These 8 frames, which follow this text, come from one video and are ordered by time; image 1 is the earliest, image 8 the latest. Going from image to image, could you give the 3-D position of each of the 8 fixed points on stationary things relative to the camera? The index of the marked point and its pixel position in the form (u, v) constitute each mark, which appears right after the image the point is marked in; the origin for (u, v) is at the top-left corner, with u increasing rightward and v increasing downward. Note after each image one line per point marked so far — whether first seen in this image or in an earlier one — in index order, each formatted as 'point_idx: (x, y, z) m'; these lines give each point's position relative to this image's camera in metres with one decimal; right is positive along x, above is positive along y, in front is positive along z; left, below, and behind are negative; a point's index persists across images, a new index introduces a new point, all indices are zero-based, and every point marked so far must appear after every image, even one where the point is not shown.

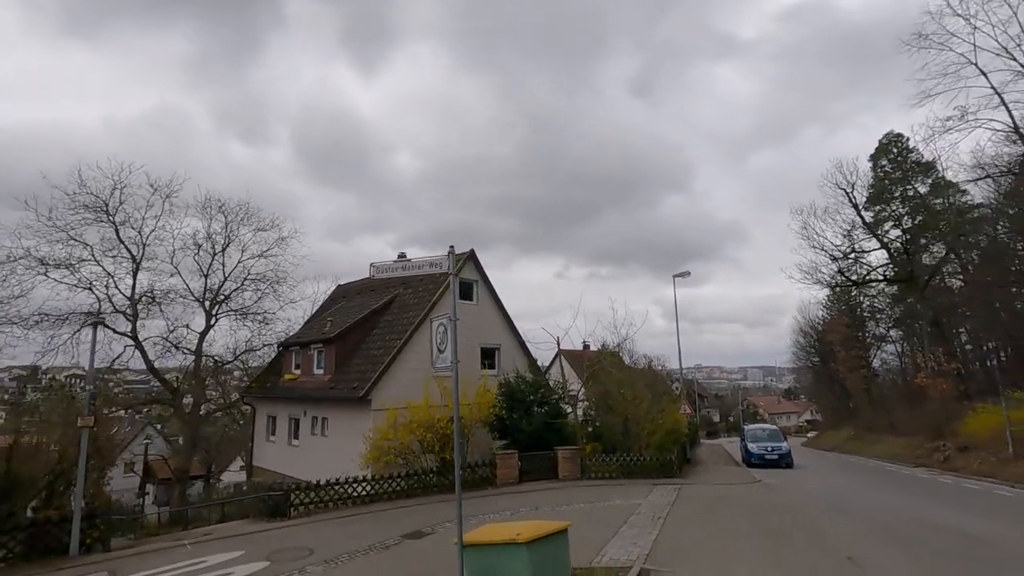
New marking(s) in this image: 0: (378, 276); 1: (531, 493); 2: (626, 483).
0: (-2.0, +0.2, +8.0) m
1: (+0.6, -6.4, +16.8) m
2: (+4.0, -6.8, +18.7) m
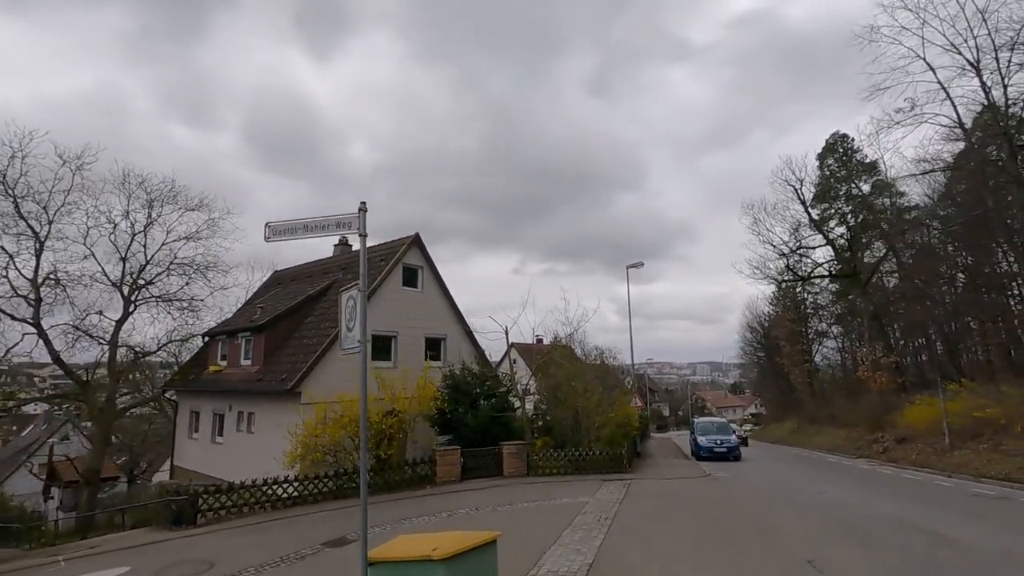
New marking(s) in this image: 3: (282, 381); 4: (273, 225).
0: (-2.9, +0.6, +6.6) m
1: (-1.1, -5.9, +15.6) m
2: (+2.1, -6.4, +17.9) m
3: (-7.9, -3.2, +18.5) m
4: (-3.1, +0.8, +6.8) m
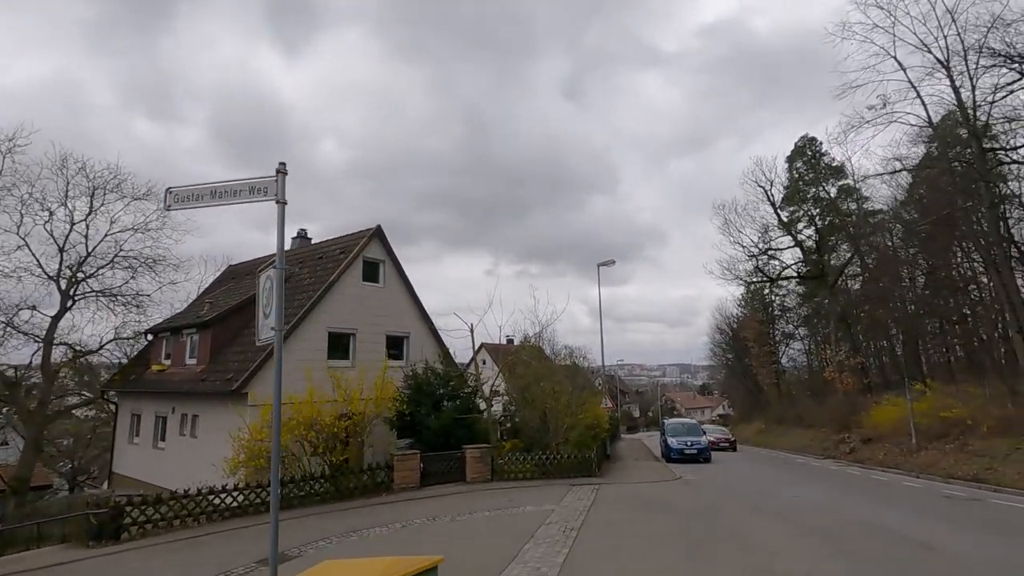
0: (-3.4, +0.8, +5.5) m
1: (-2.2, -5.7, +14.6) m
2: (+0.9, -6.2, +17.0) m
3: (-9.1, -3.0, +17.1) m
4: (-3.6, +1.0, +5.7) m
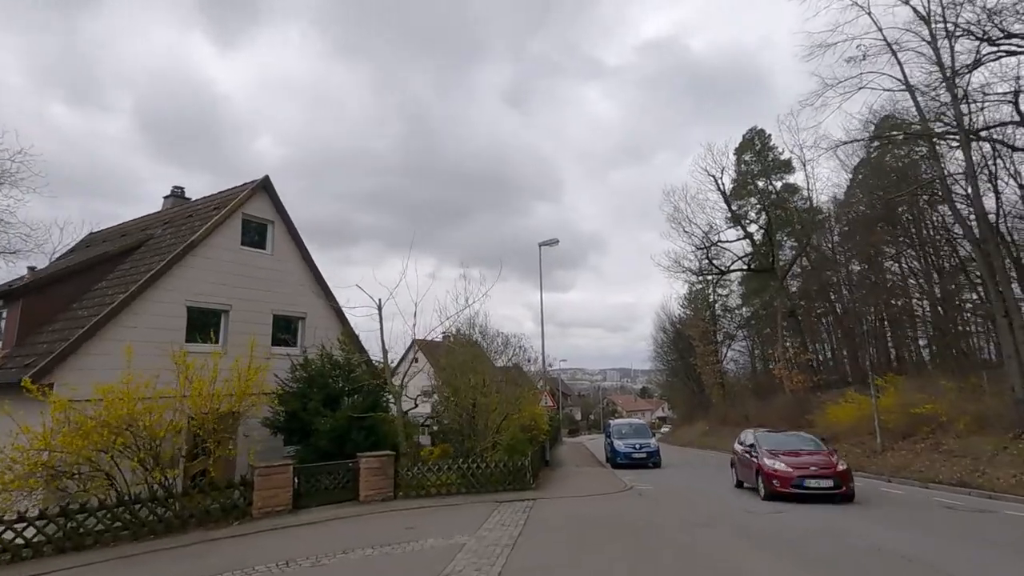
0: (-4.3, +1.9, +1.4) m
1: (-4.1, -4.7, +10.5) m
2: (-1.3, -5.3, +13.2) m
3: (-11.2, -1.8, +12.4) m
4: (-4.5, +2.2, +1.6) m
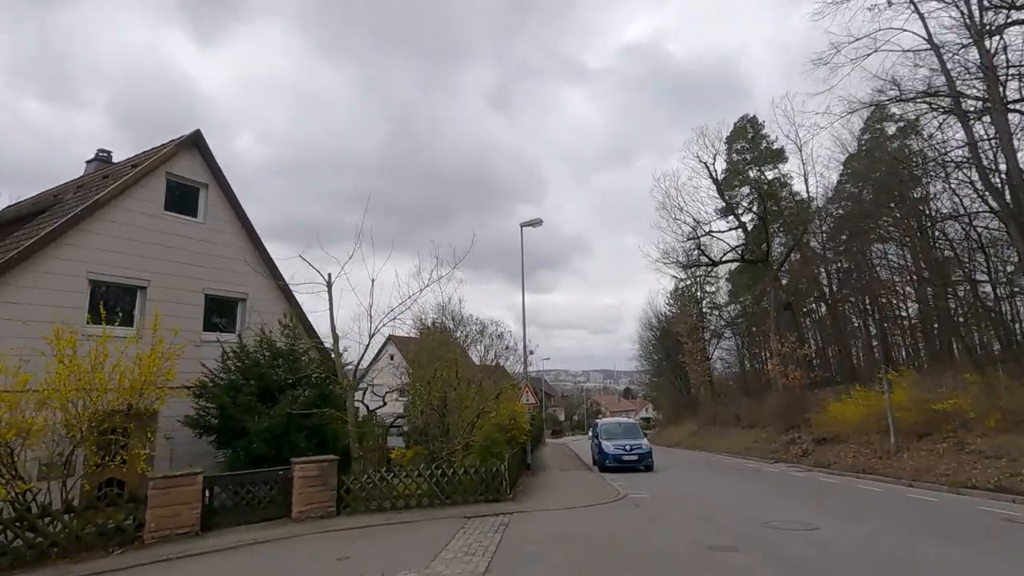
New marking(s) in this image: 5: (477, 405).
0: (-4.5, +2.7, -1.1) m
1: (-4.5, -4.0, +8.0) m
2: (-1.8, -4.6, +10.8) m
3: (-11.7, -1.1, +9.6) m
4: (-4.6, +2.9, -0.9) m
5: (-1.0, -3.3, +15.2) m
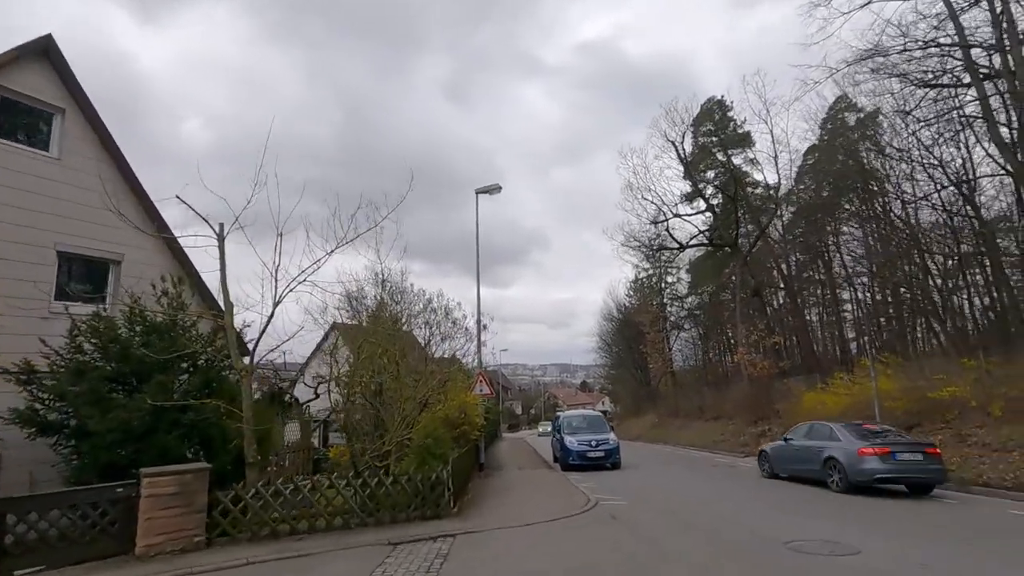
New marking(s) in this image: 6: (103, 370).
0: (-4.3, +3.3, -4.1) m
1: (-5.2, -3.2, +4.9) m
2: (-2.7, -3.8, +7.9) m
3: (-12.4, -0.3, +6.0) m
4: (-4.5, +3.6, -4.0) m
5: (-2.2, -2.5, +12.4) m
6: (-7.0, -1.5, +9.3) m
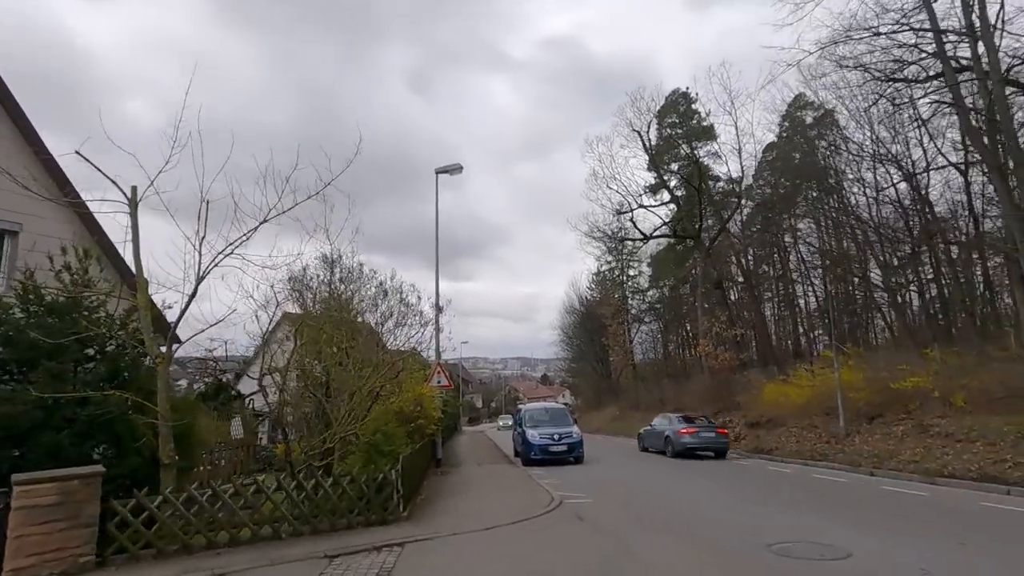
0: (-3.9, +3.6, -5.5) m
1: (-5.5, -2.9, +3.6) m
2: (-3.3, -3.4, +6.8) m
3: (-12.7, +0.2, +4.1) m
4: (-4.1, +3.8, -5.3) m
5: (-3.0, -2.1, +11.3) m
6: (-7.7, -1.1, +7.8) m
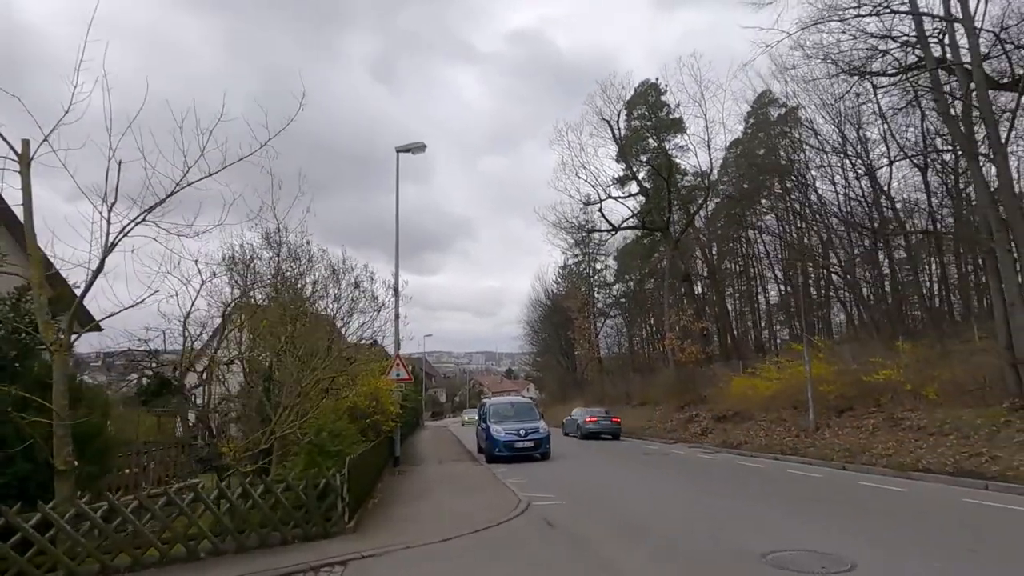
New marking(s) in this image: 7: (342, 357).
0: (-3.5, +3.8, -6.7) m
1: (-5.7, -2.6, +2.3) m
2: (-3.7, -3.1, +5.6) m
3: (-12.9, +0.5, +2.3) m
4: (-3.7, +4.0, -6.6) m
5: (-3.7, -1.7, +10.1) m
6: (-8.1, -0.7, +6.3) m
7: (-3.6, -1.4, +11.6) m
